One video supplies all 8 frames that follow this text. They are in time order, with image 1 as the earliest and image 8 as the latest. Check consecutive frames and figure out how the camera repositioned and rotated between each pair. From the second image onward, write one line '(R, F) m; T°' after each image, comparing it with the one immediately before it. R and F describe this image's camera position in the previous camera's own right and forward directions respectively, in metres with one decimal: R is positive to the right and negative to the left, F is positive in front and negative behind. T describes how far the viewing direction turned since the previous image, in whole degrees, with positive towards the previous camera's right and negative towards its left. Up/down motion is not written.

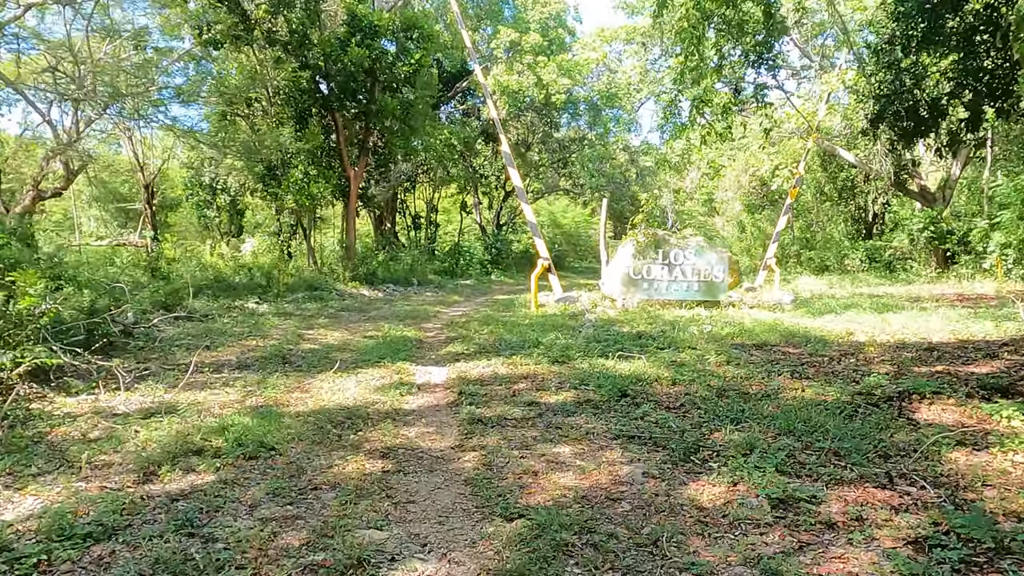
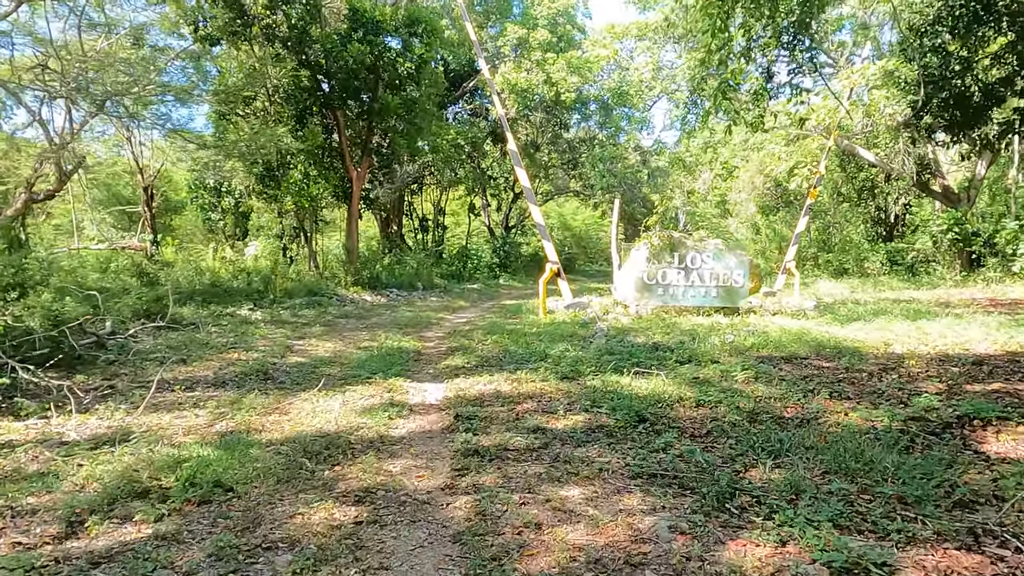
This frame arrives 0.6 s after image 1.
(0.0, +0.6) m; -1°
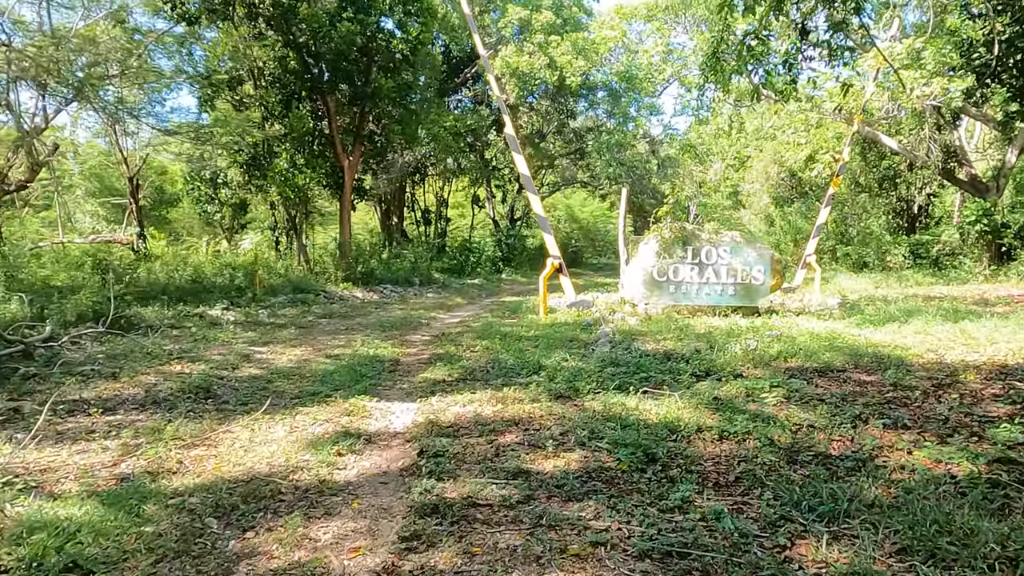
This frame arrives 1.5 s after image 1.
(+0.1, +0.8) m; -1°
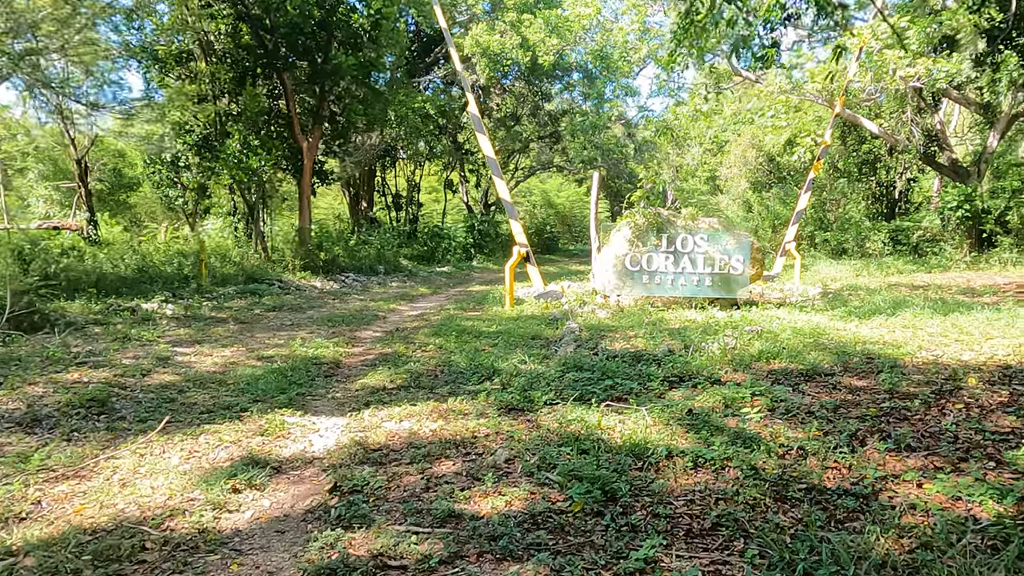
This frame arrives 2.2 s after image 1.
(+0.2, +0.6) m; +2°
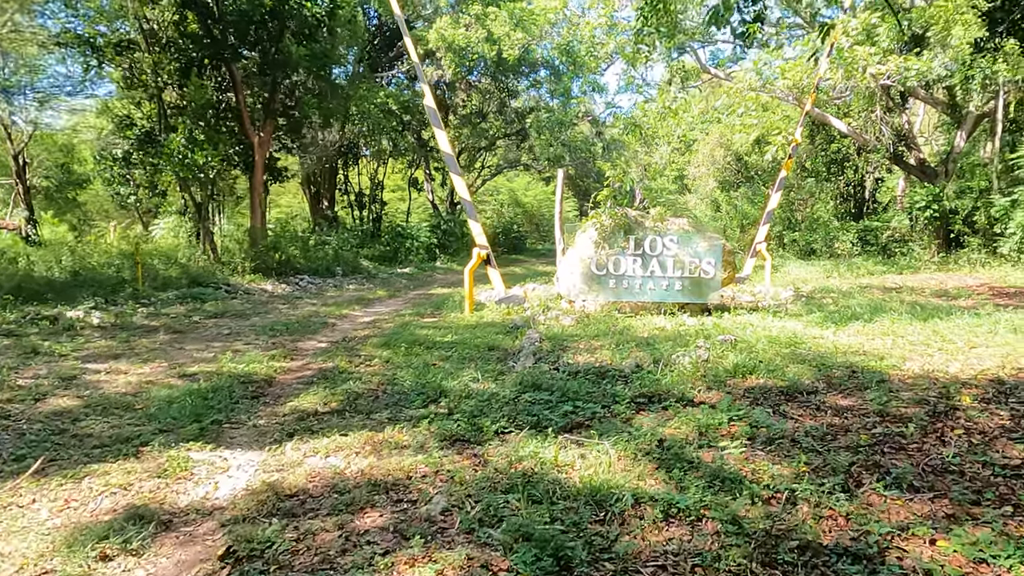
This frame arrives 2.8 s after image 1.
(+0.1, +0.5) m; +2°
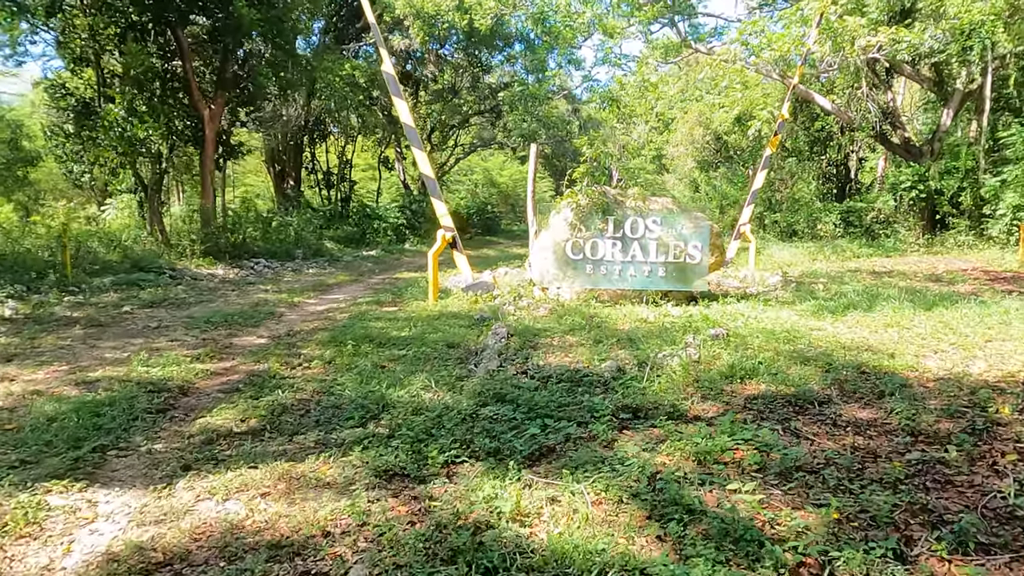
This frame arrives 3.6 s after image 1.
(+0.1, +0.7) m; +2°
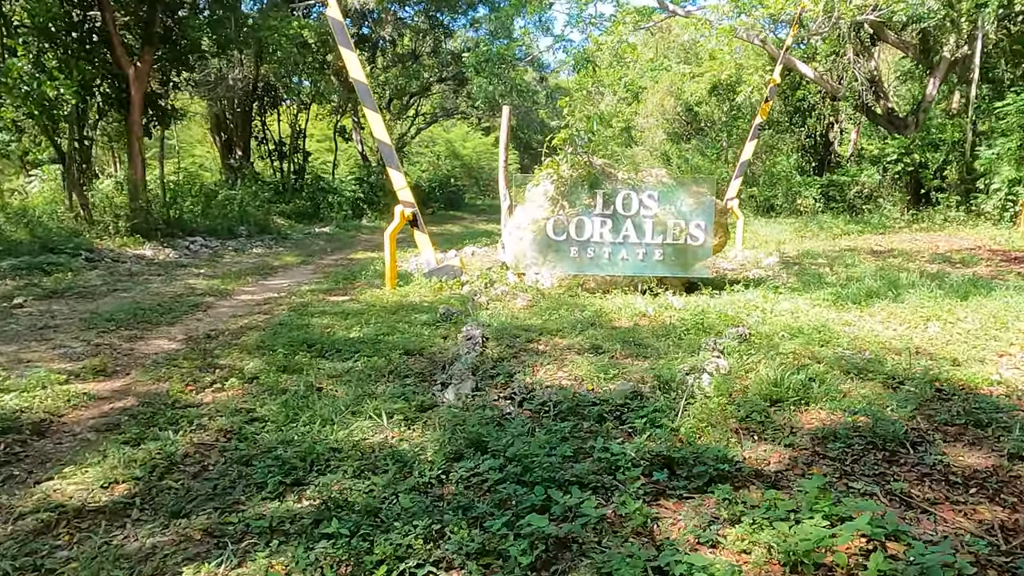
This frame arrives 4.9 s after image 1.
(-0.1, +1.0) m; +3°
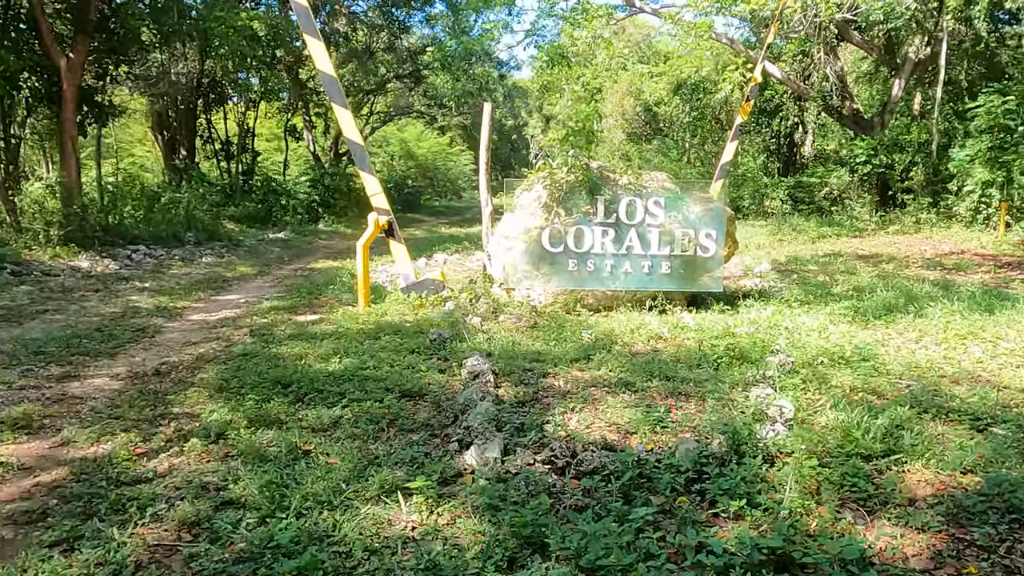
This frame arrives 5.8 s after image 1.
(-0.3, +0.6) m; +4°
